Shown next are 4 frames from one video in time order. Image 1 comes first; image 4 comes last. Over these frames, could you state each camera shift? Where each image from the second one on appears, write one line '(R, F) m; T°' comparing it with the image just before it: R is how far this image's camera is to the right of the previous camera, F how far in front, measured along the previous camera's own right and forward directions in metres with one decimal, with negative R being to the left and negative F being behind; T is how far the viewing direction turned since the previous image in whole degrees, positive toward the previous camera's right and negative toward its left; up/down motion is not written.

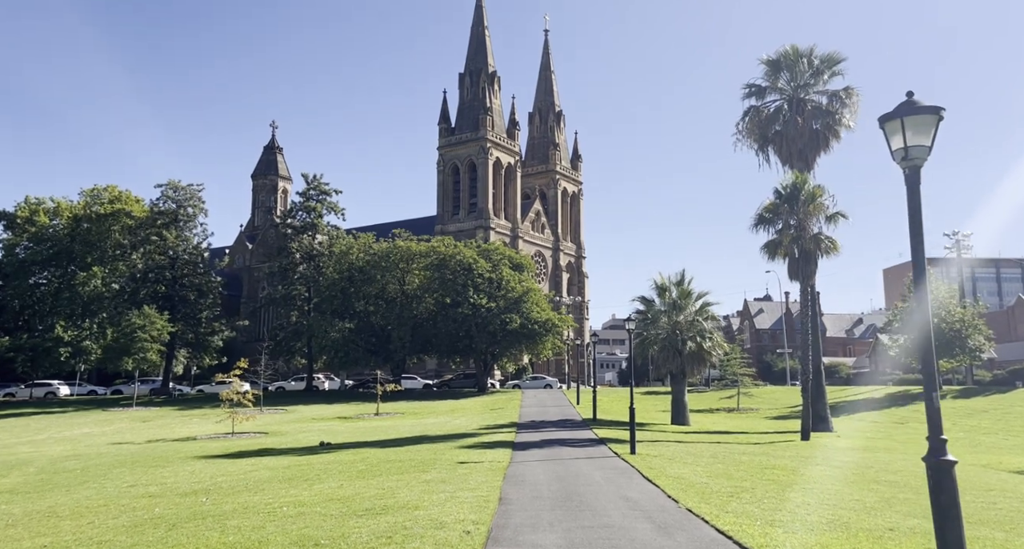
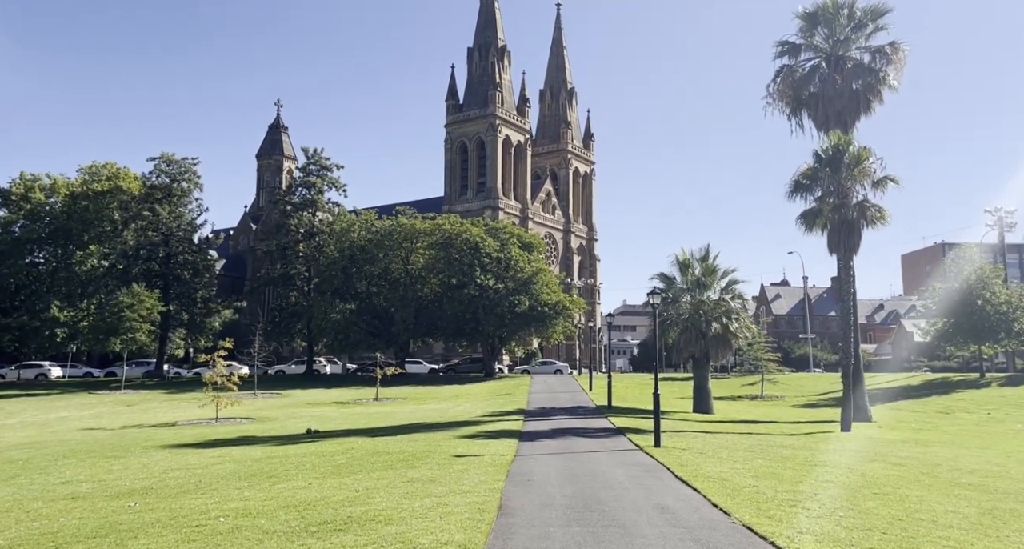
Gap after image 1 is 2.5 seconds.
(+0.1, +3.0) m; -1°
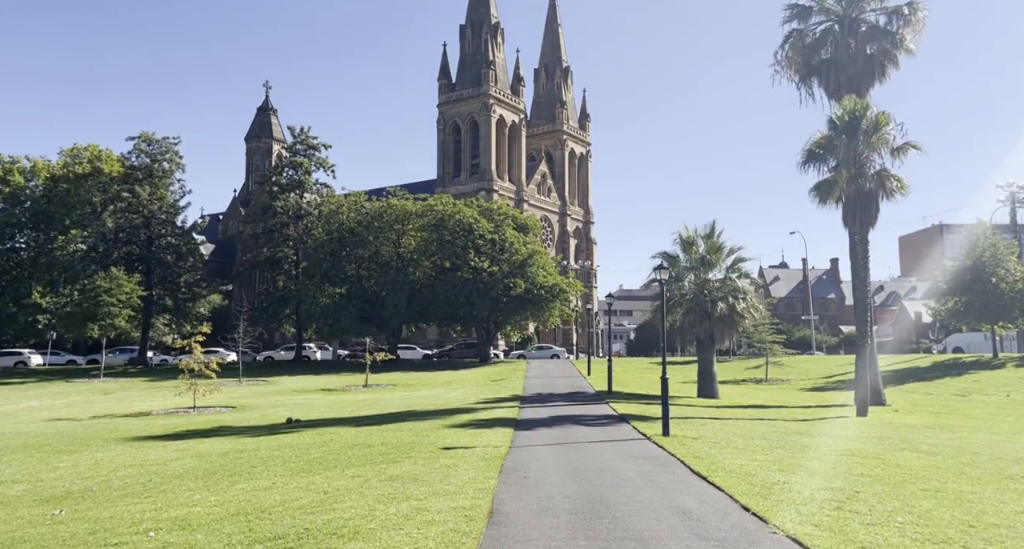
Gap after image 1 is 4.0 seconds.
(0.0, +1.8) m; 0°
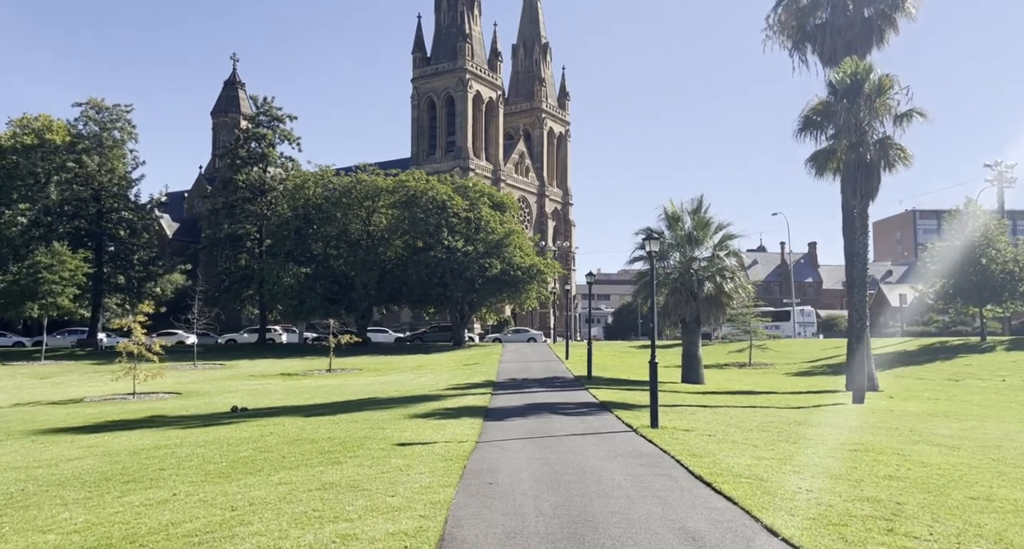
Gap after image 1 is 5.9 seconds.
(+0.2, +2.3) m; +2°
